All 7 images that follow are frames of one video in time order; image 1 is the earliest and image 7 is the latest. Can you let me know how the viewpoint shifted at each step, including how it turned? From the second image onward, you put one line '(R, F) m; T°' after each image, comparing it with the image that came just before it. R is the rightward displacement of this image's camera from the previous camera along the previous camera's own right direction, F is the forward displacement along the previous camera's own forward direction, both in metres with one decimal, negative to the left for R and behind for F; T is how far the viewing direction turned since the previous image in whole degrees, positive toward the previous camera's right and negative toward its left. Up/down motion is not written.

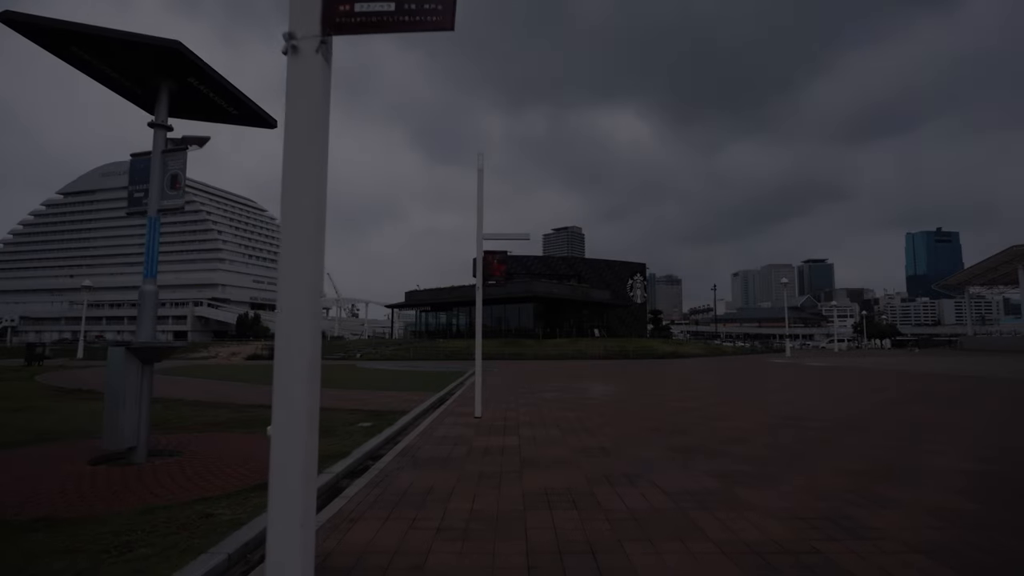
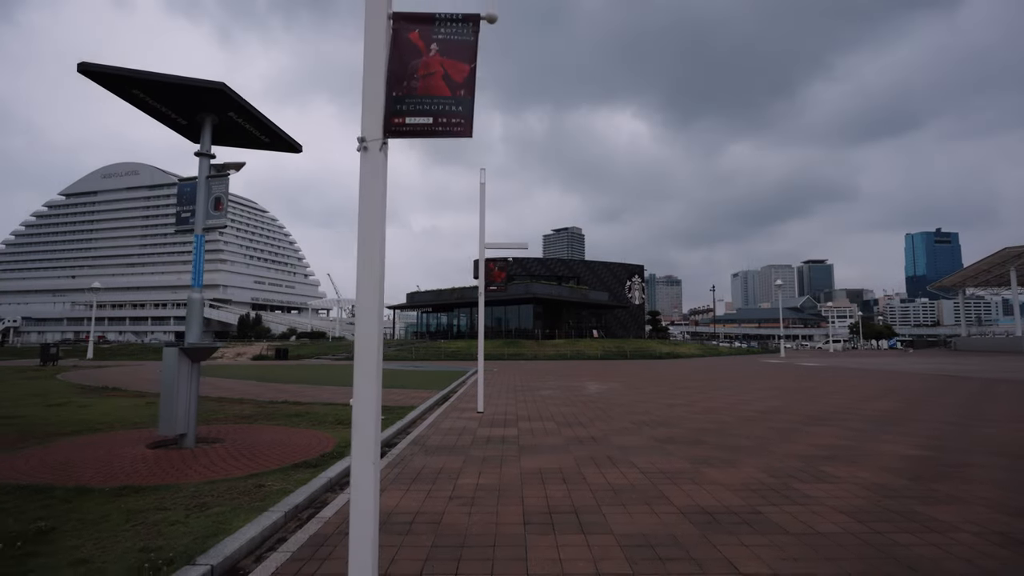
(0.0, -0.9) m; 0°
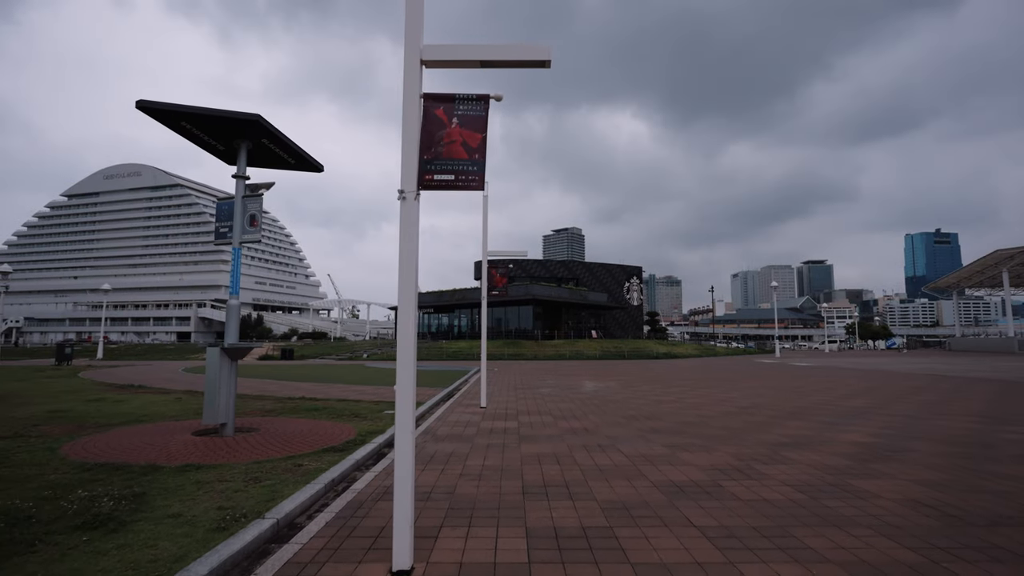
(0.0, -0.9) m; 0°
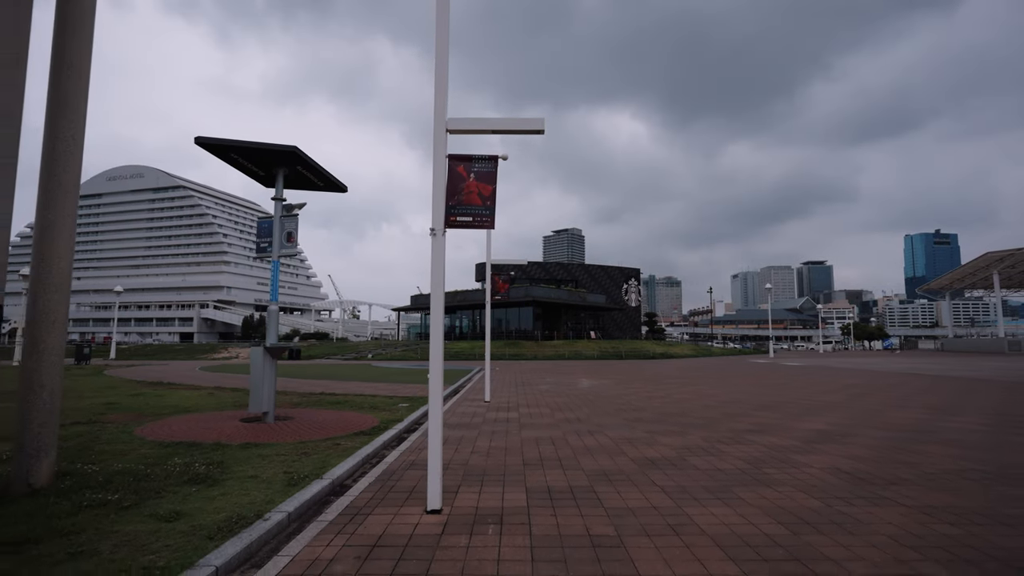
(0.0, -1.2) m; 0°
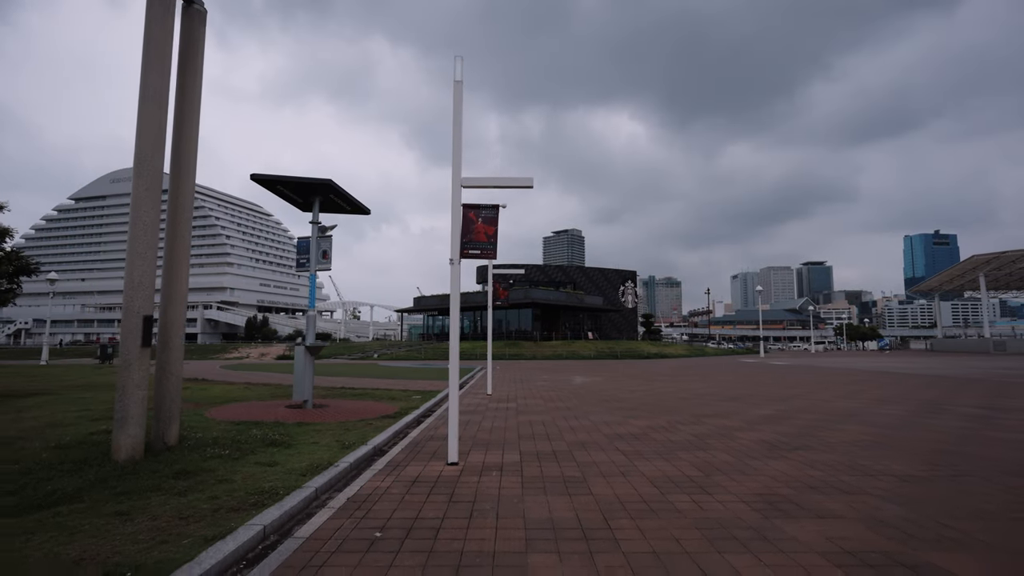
(0.0, -1.7) m; 0°
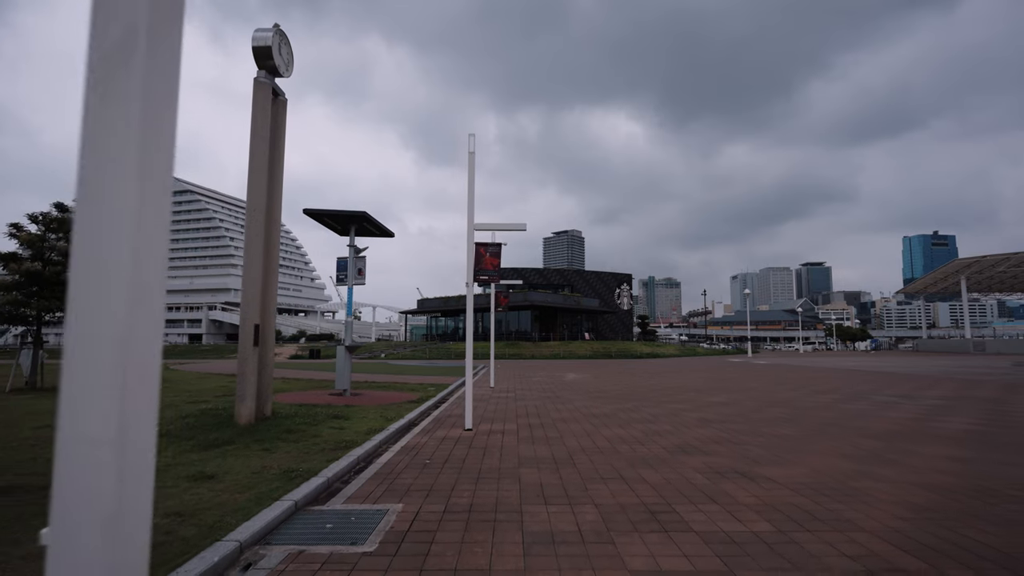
(0.0, -2.5) m; 0°
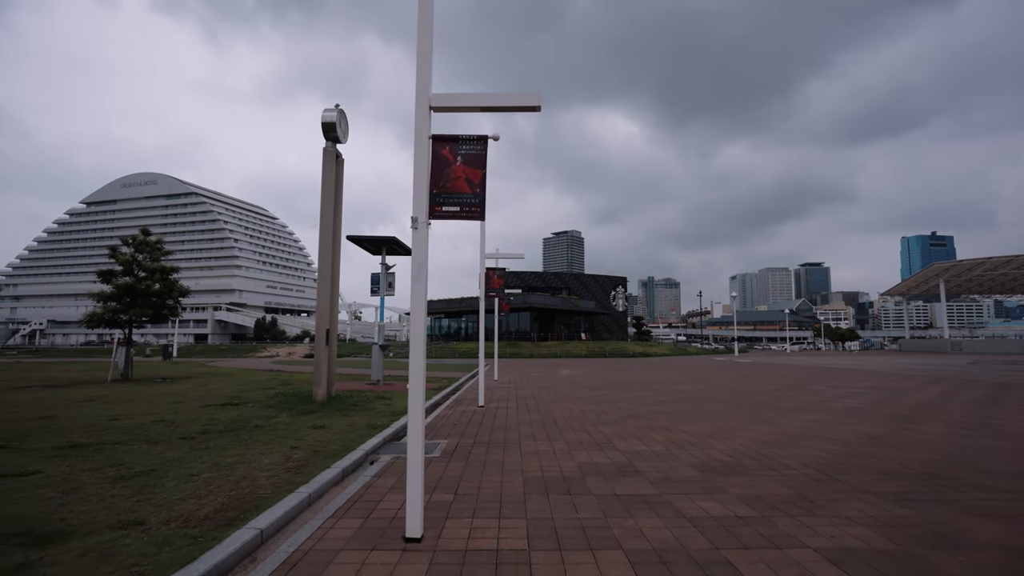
(0.0, -3.0) m; 0°
